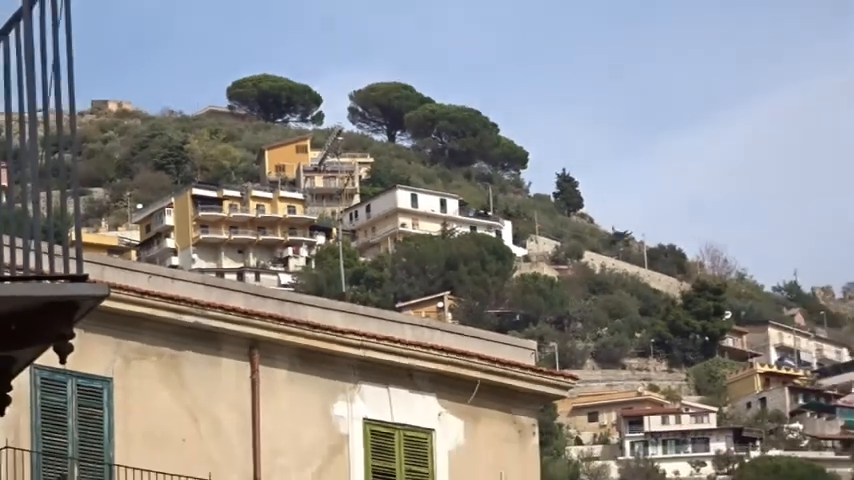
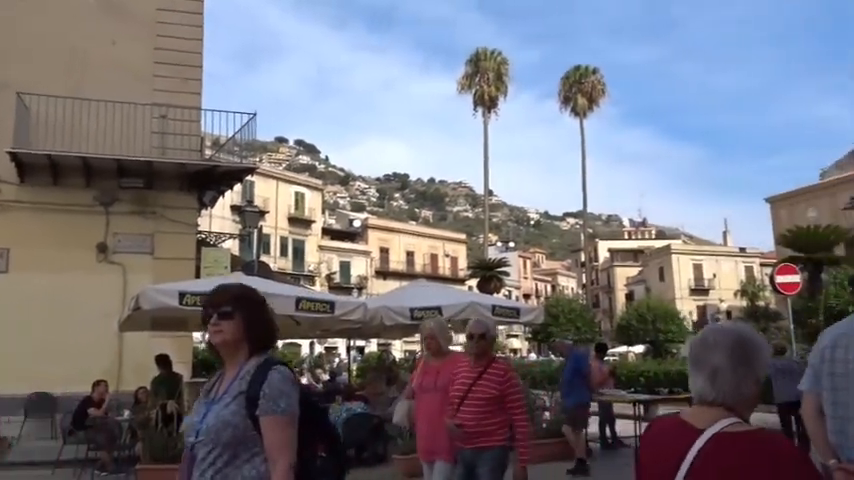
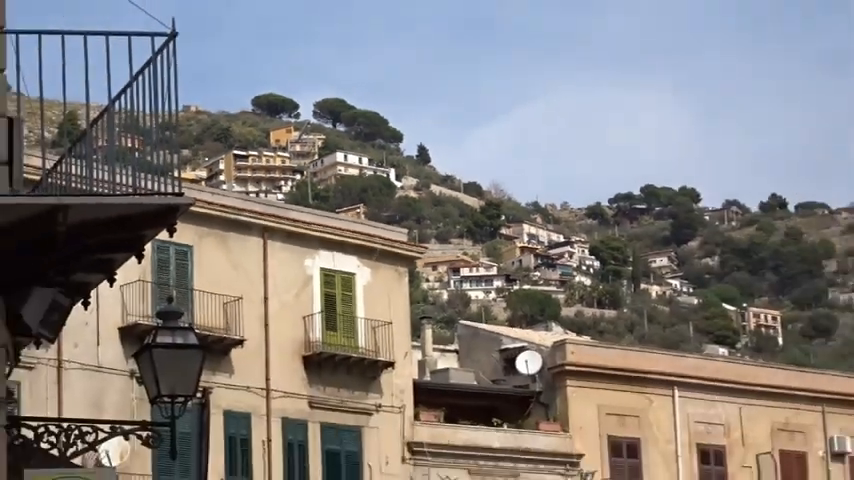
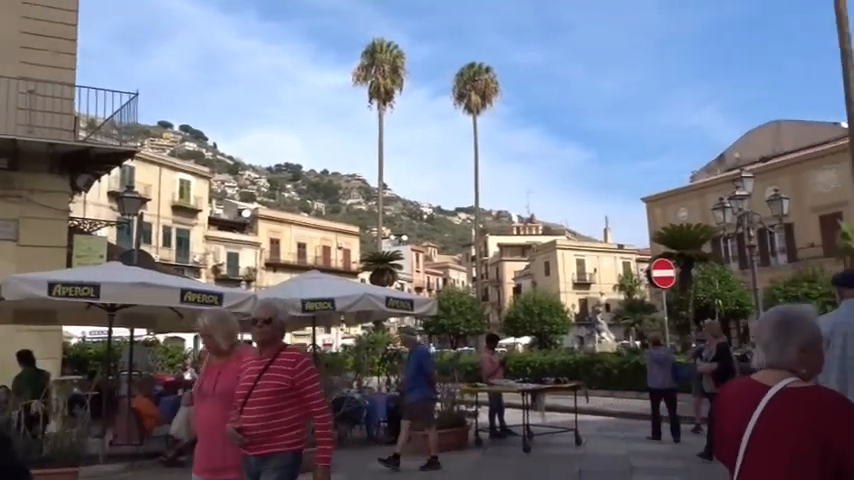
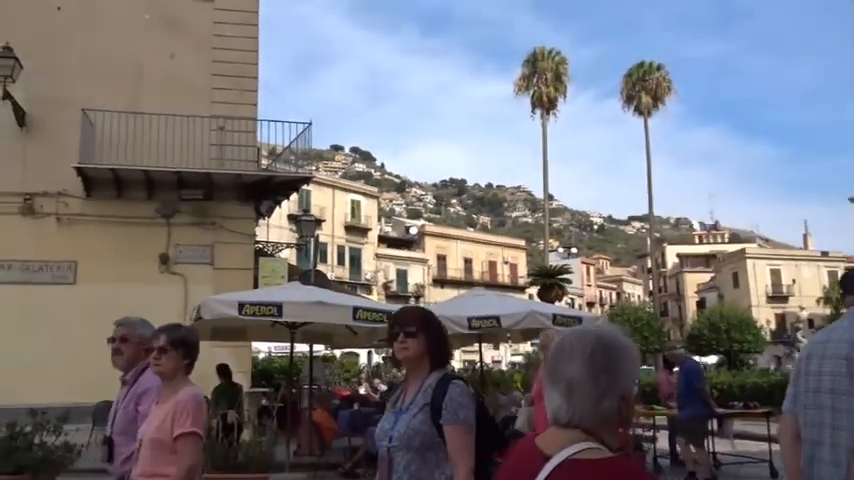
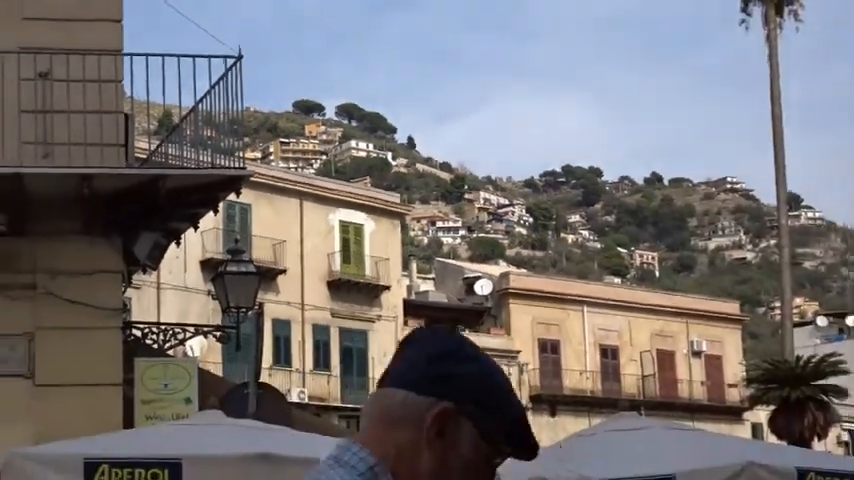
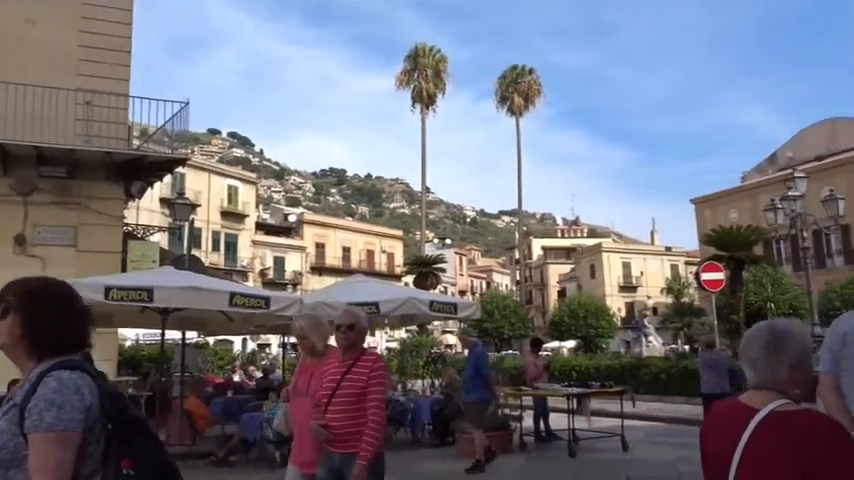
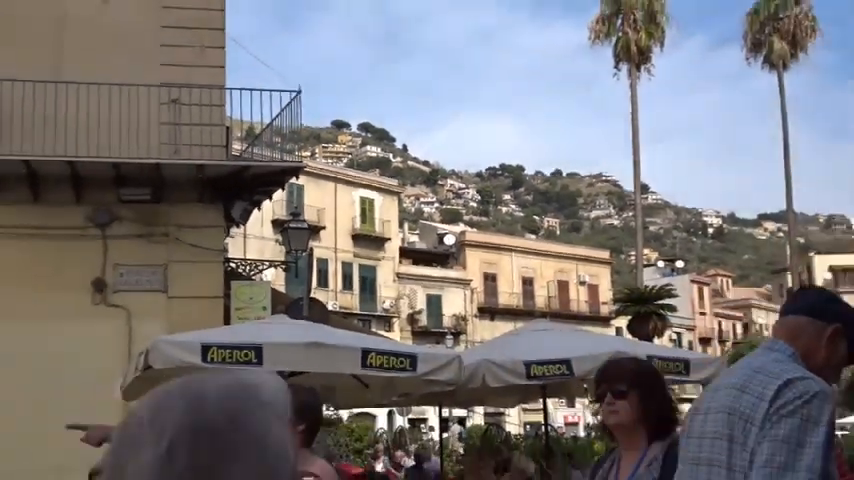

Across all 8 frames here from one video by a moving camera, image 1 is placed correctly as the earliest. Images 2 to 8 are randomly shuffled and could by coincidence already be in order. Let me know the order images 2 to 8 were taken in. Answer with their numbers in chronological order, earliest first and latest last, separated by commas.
3, 6, 8, 5, 2, 7, 4
